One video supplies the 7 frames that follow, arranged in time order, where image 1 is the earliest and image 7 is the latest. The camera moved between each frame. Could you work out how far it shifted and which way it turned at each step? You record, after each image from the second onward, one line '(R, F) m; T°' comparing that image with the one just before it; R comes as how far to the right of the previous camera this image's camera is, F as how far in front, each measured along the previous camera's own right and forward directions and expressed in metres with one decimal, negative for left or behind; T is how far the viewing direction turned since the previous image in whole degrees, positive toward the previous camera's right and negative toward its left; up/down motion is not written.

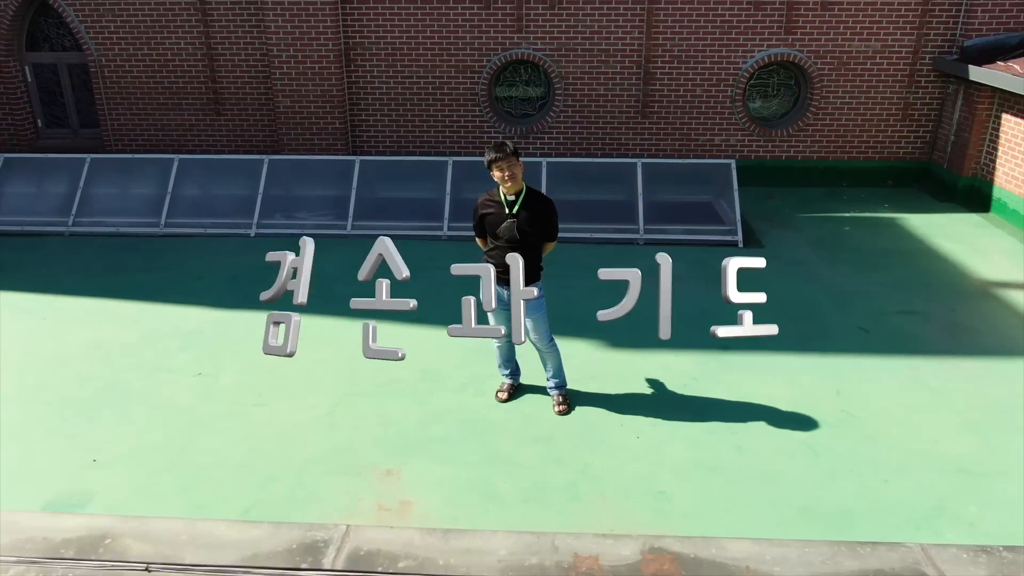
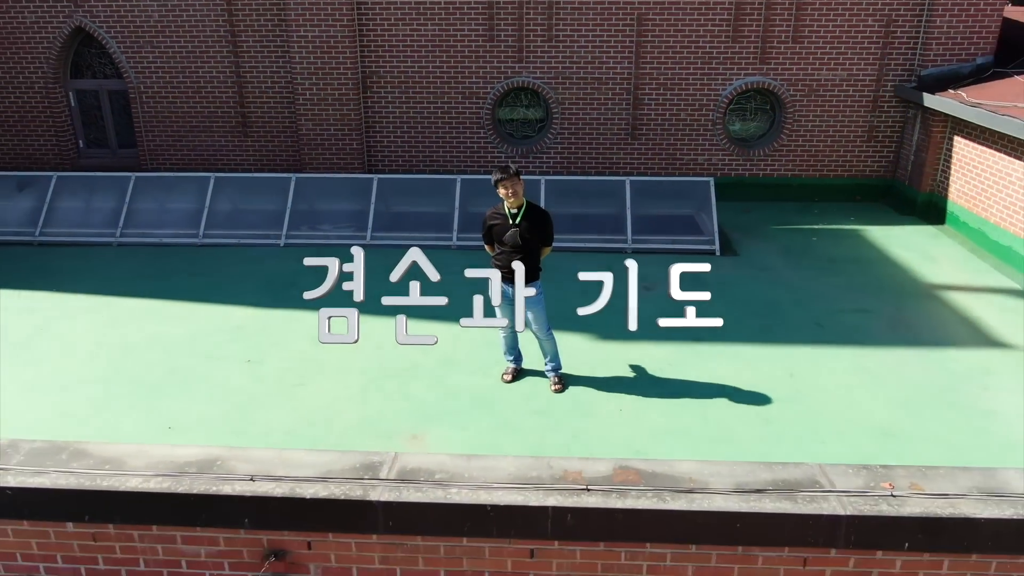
(0.0, -0.9) m; 0°
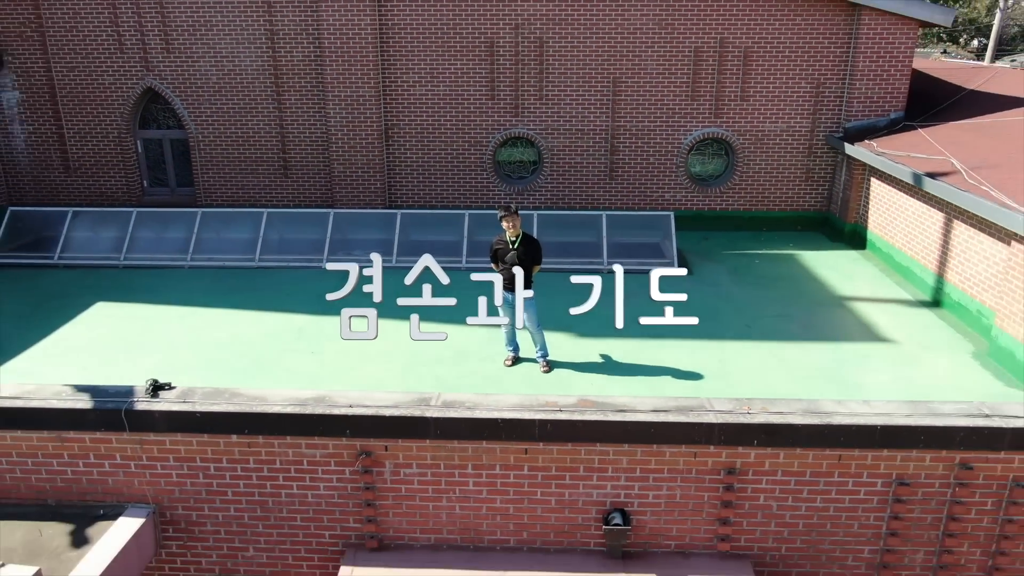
(0.0, -2.0) m; 0°
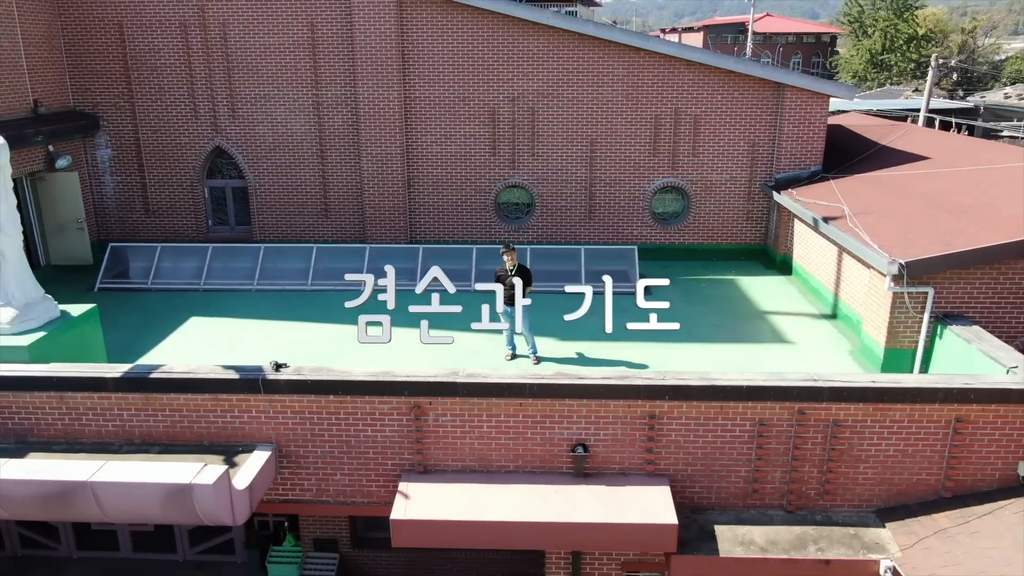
(0.0, -3.0) m; 0°
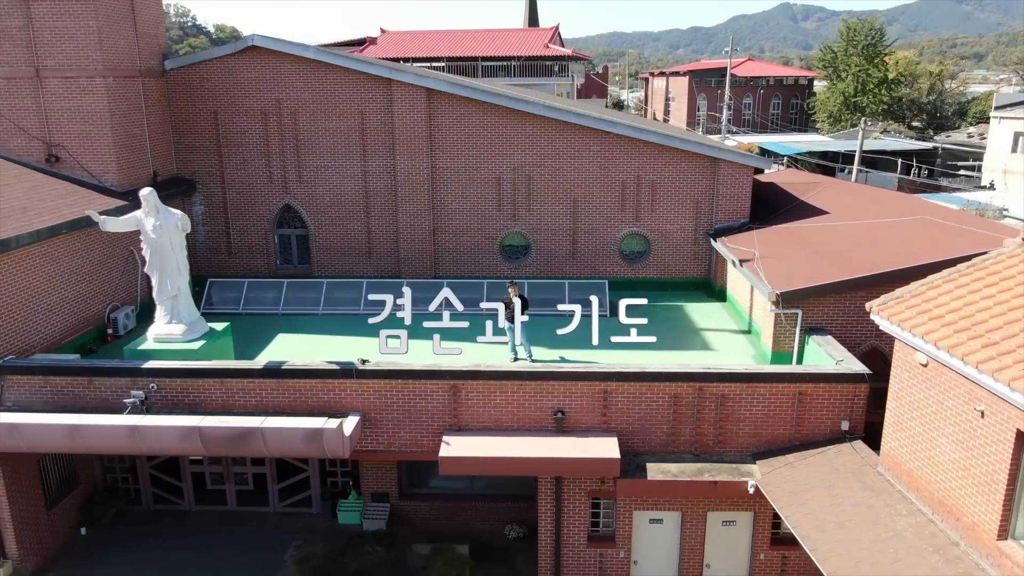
(-0.1, -4.7) m; 0°
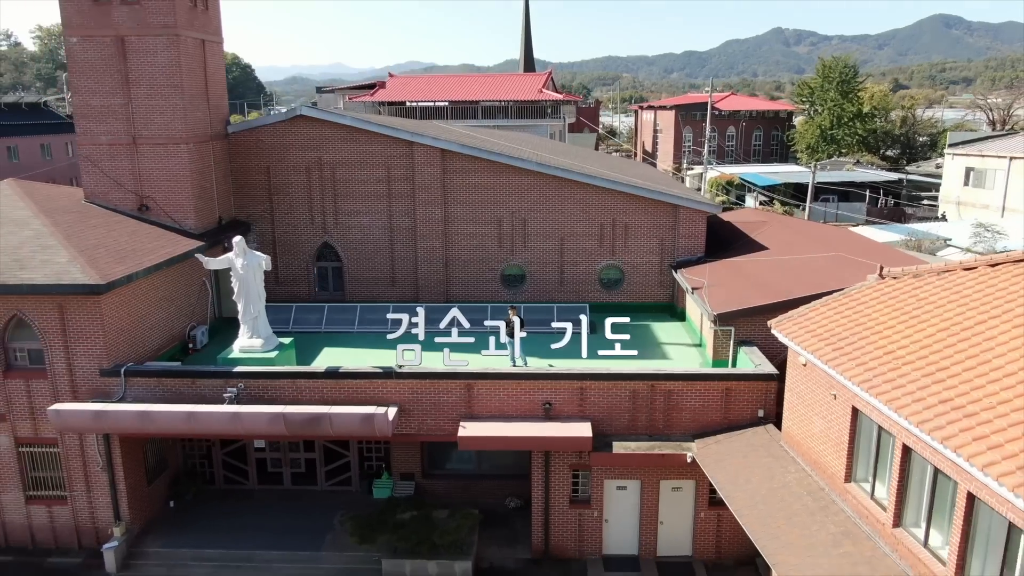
(-0.1, -4.4) m; 0°
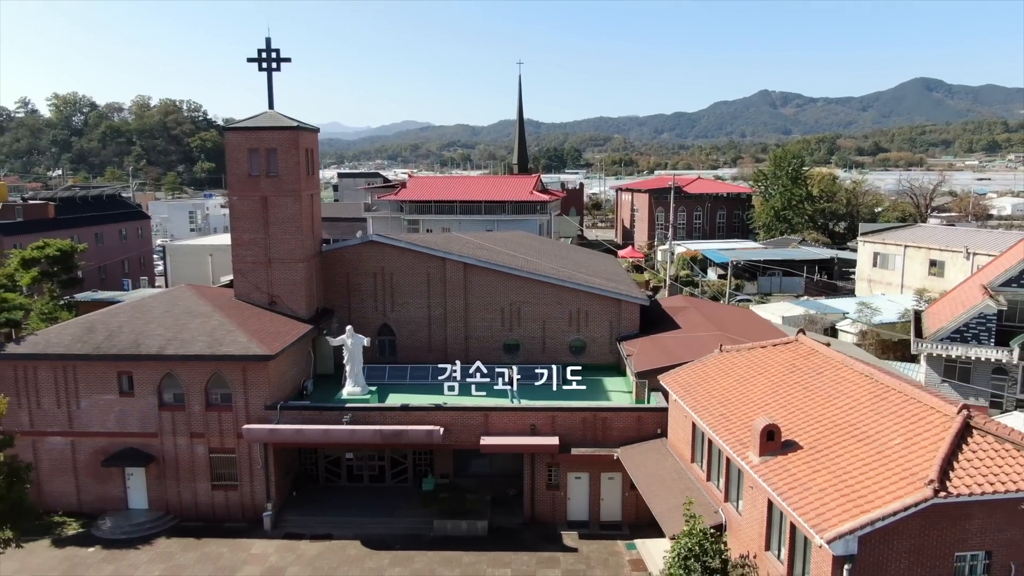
(-0.2, -12.2) m; 0°
